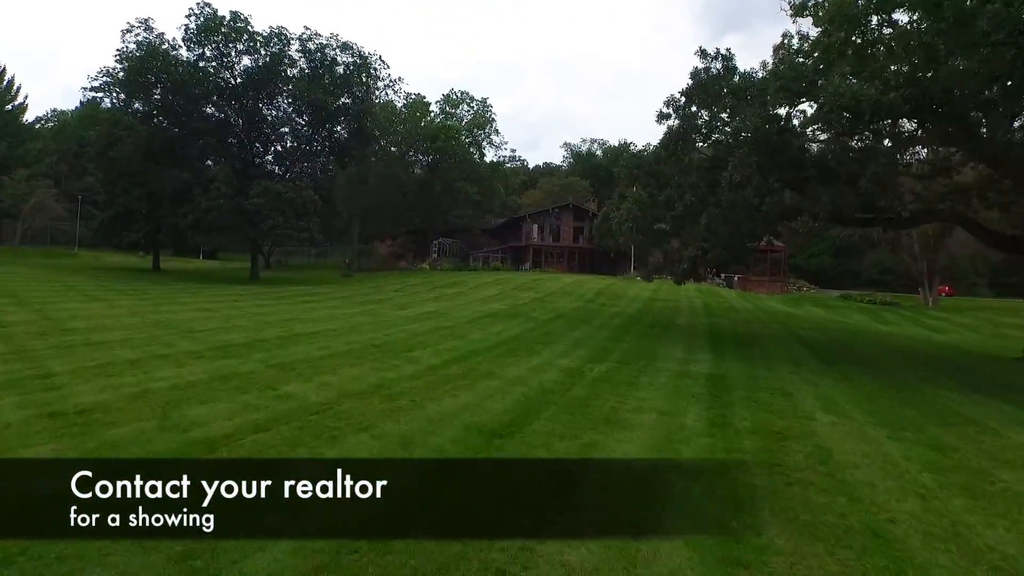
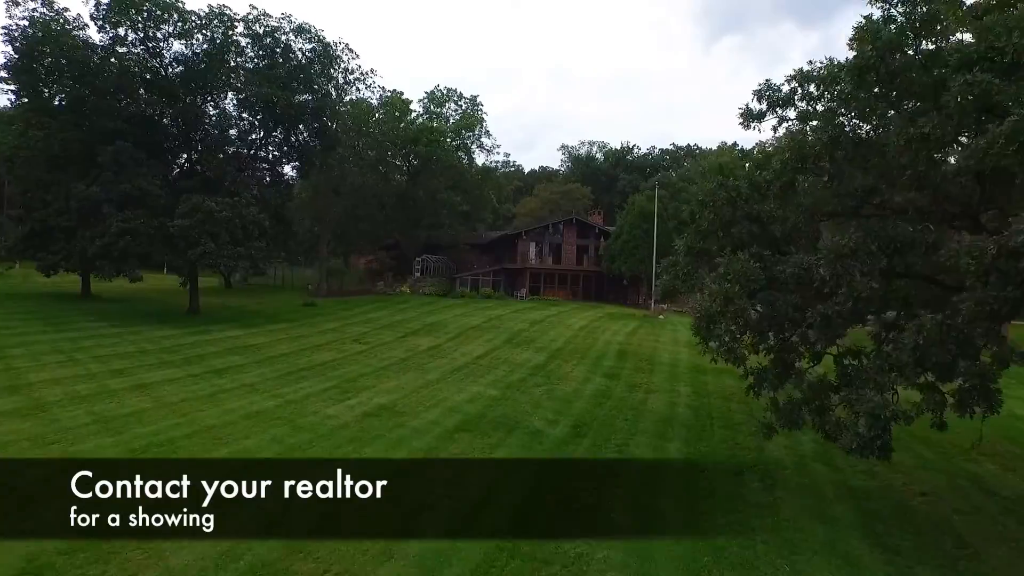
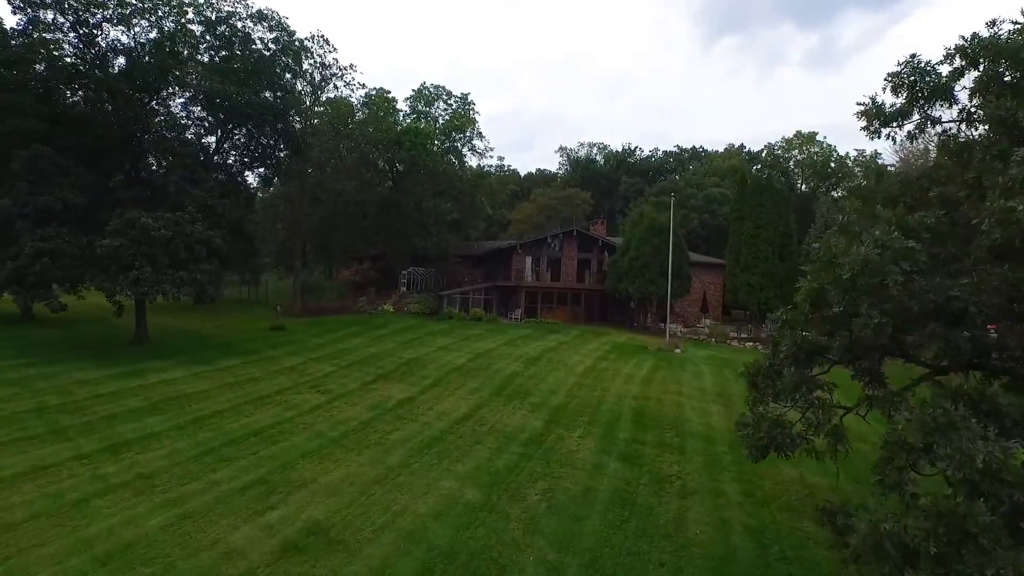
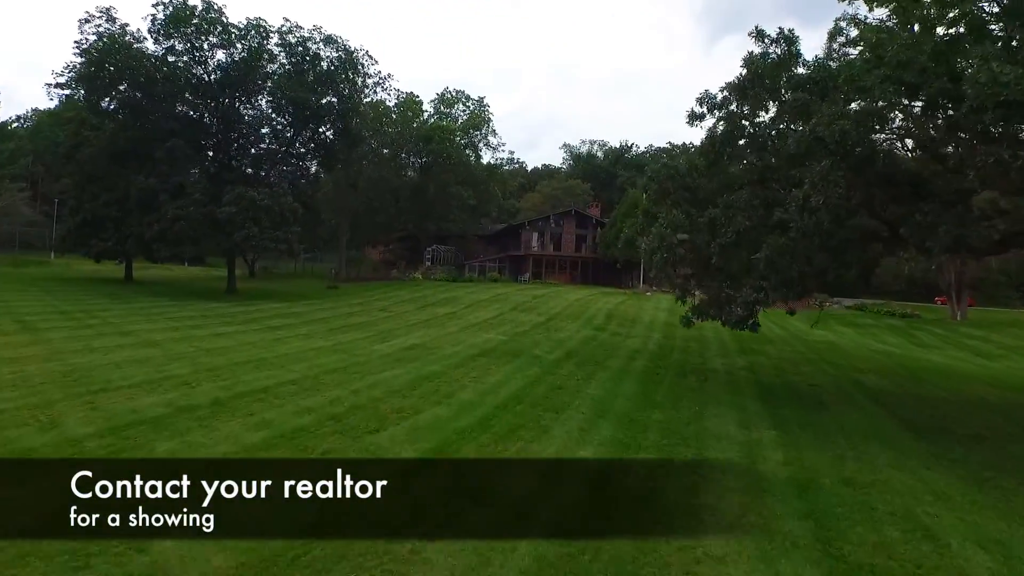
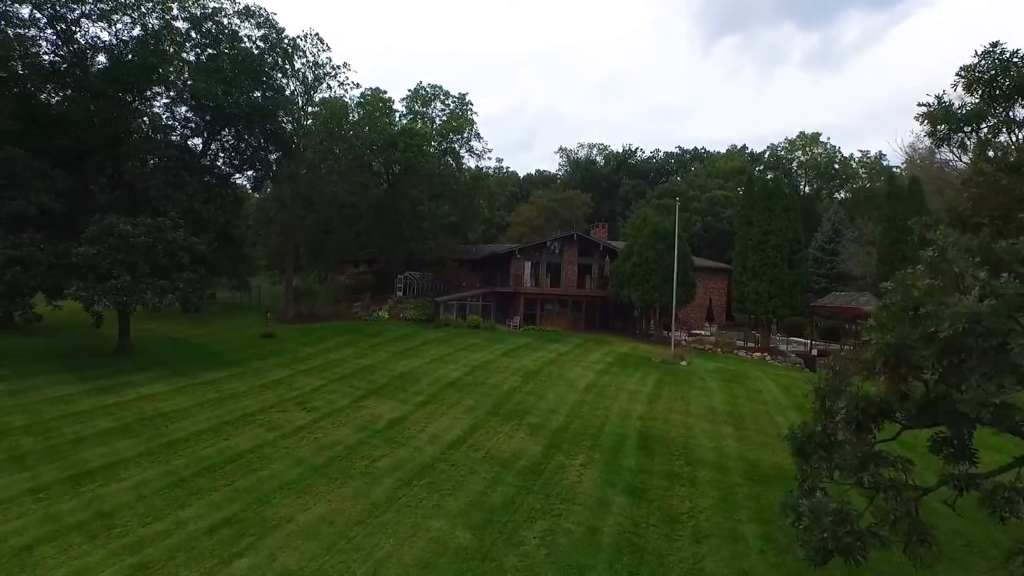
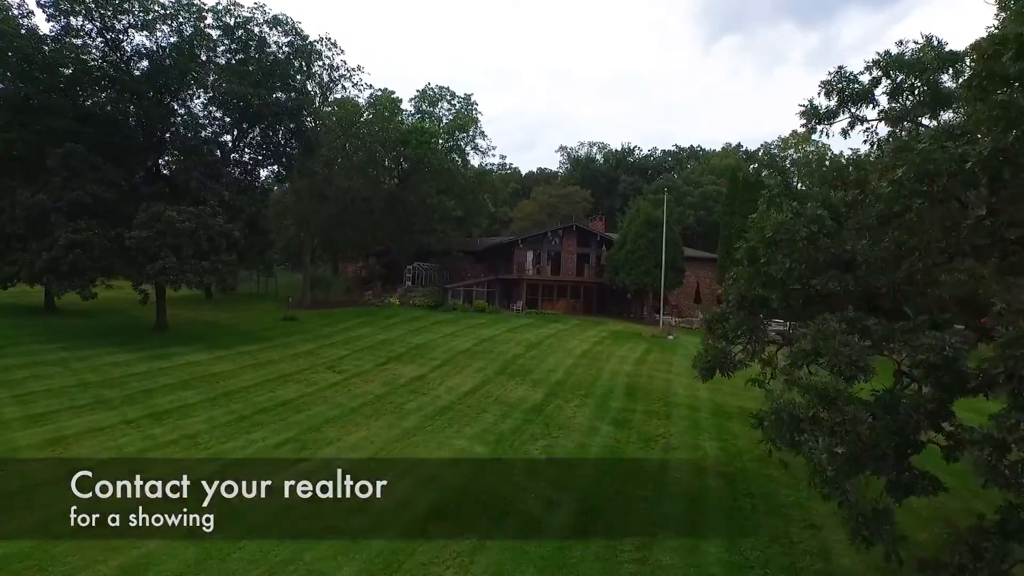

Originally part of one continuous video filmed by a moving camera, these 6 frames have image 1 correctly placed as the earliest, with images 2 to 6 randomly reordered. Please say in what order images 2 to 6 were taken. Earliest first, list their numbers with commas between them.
4, 2, 6, 3, 5
